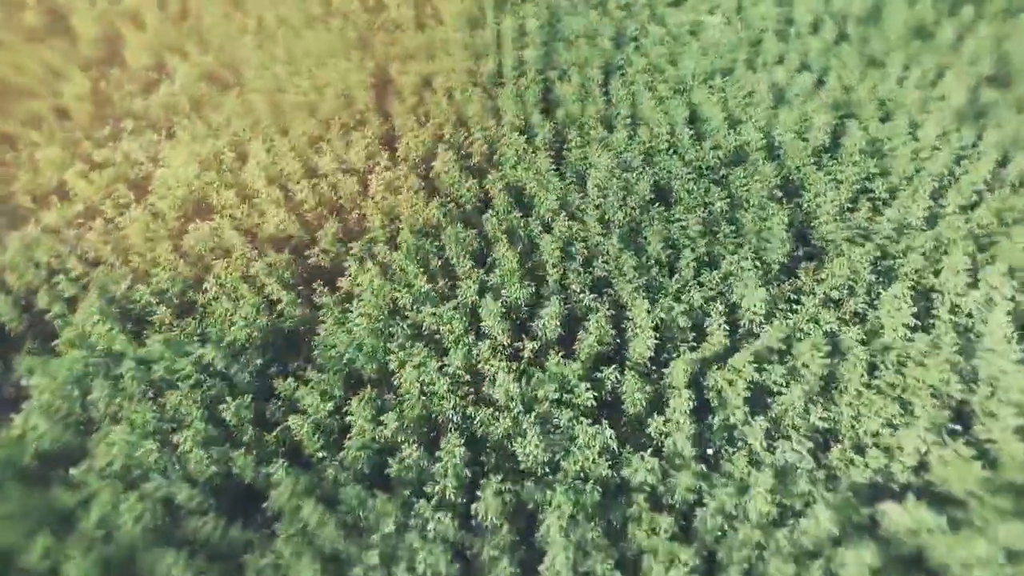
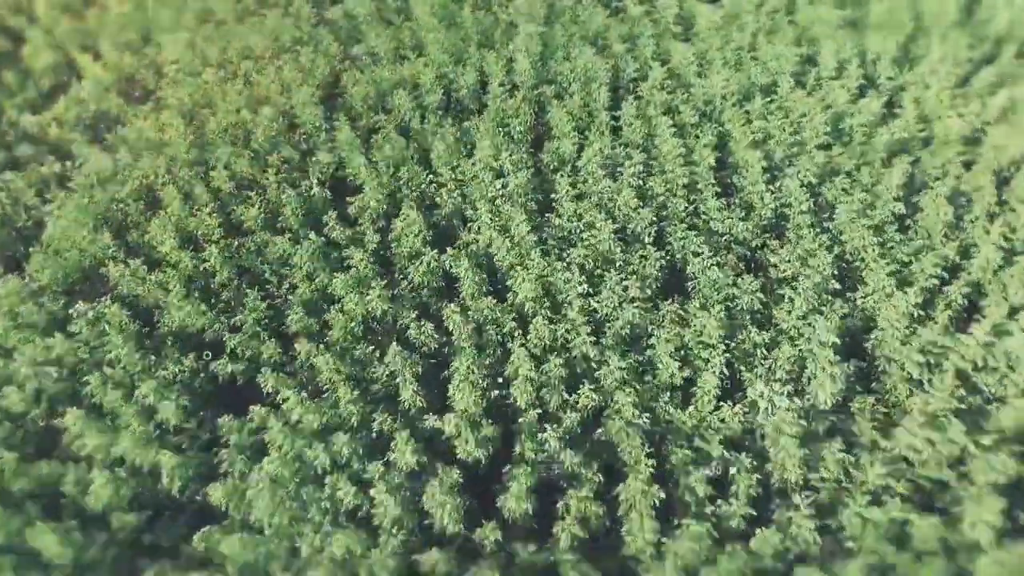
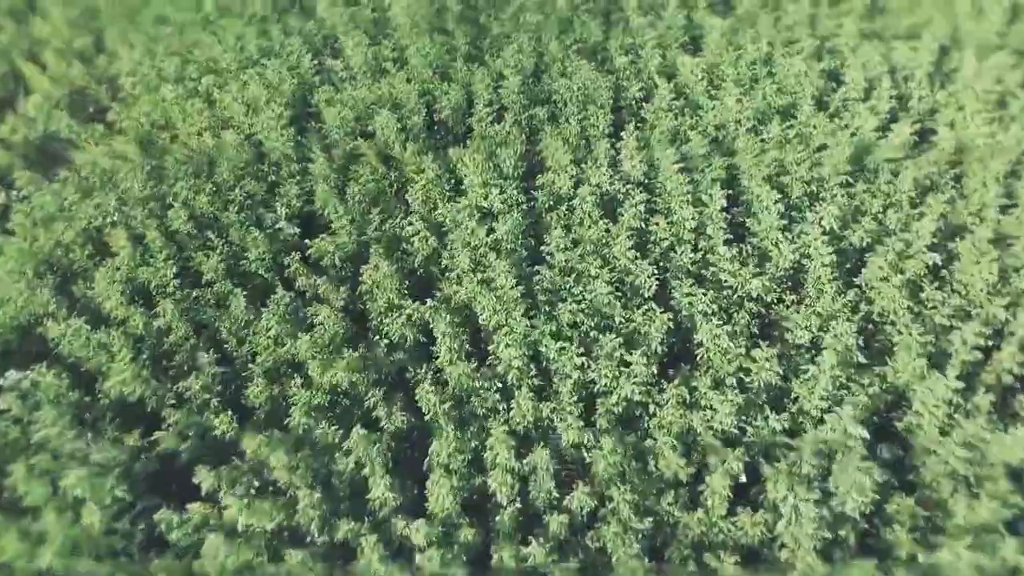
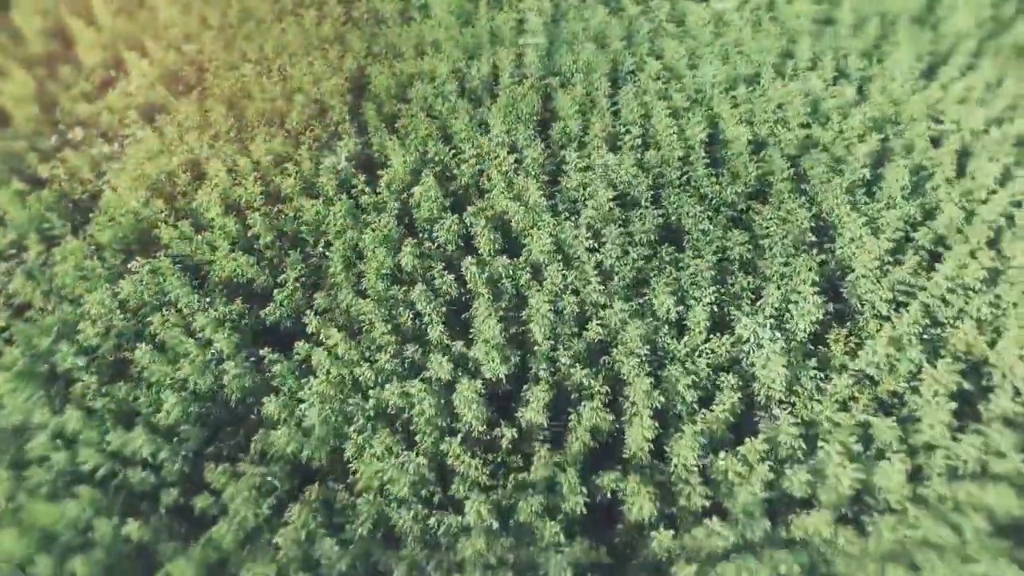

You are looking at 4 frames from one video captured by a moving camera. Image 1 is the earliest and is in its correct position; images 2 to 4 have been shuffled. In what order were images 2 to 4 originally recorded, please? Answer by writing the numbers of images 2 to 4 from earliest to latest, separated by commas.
4, 2, 3
